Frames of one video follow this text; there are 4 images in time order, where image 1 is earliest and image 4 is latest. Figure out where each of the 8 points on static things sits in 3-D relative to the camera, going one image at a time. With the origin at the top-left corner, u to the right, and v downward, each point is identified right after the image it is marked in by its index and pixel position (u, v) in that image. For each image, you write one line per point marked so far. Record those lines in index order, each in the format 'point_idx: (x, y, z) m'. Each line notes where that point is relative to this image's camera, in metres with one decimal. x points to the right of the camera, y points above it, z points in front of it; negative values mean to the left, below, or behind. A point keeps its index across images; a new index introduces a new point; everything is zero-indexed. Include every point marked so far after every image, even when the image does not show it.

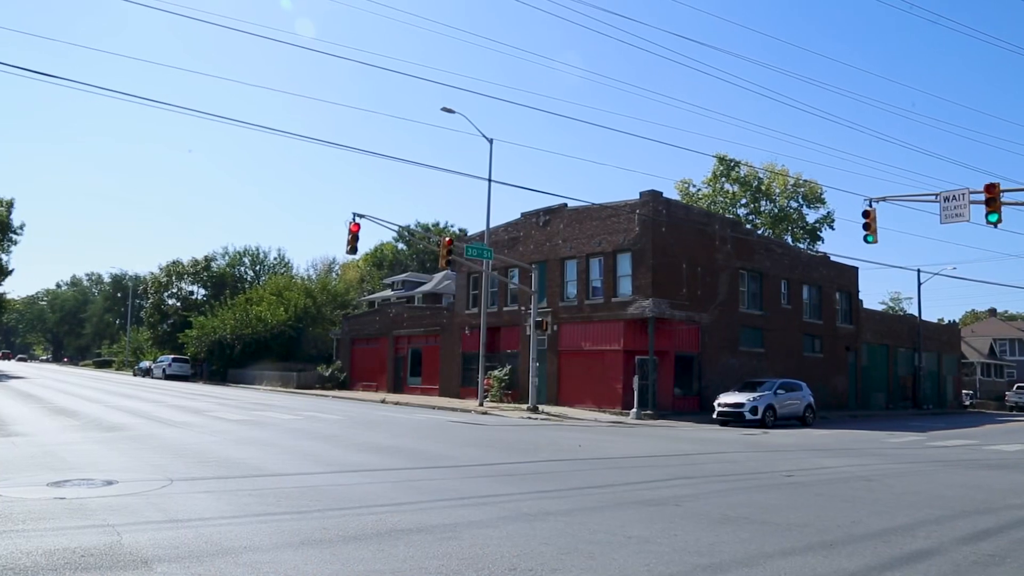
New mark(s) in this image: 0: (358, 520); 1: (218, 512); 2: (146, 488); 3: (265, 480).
0: (-2.3, -3.6, +14.3) m
1: (-4.7, -3.6, +14.7) m
2: (-6.3, -3.5, +15.9) m
3: (-4.5, -3.5, +16.8) m
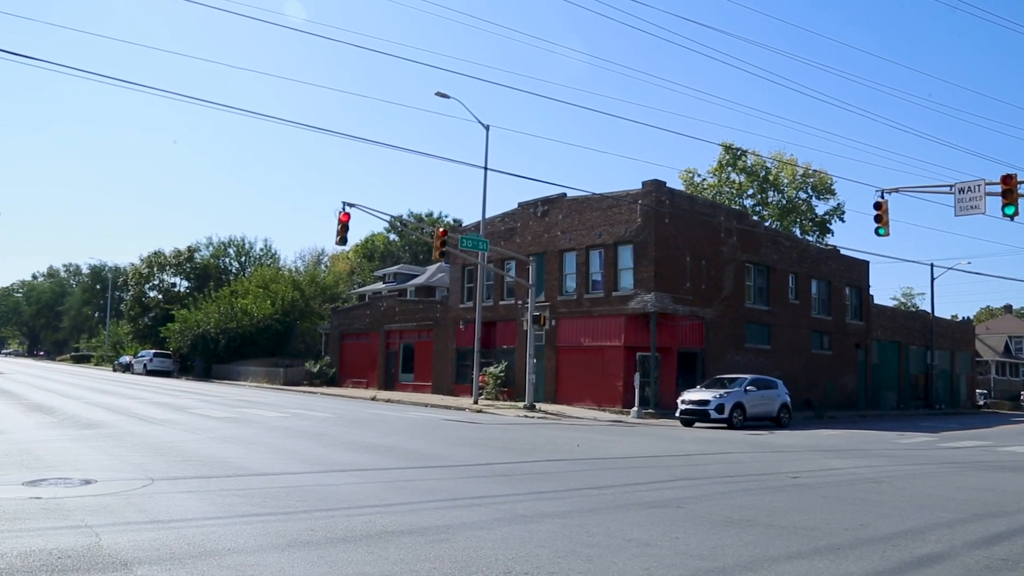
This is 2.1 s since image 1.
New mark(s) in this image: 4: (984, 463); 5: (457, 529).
0: (-2.4, -3.5, +13.7) m
1: (-4.8, -3.4, +14.0) m
2: (-6.4, -3.3, +15.2) m
3: (-4.6, -3.4, +16.1) m
4: (+10.2, -3.8, +19.6) m
5: (-0.8, -3.5, +13.3) m
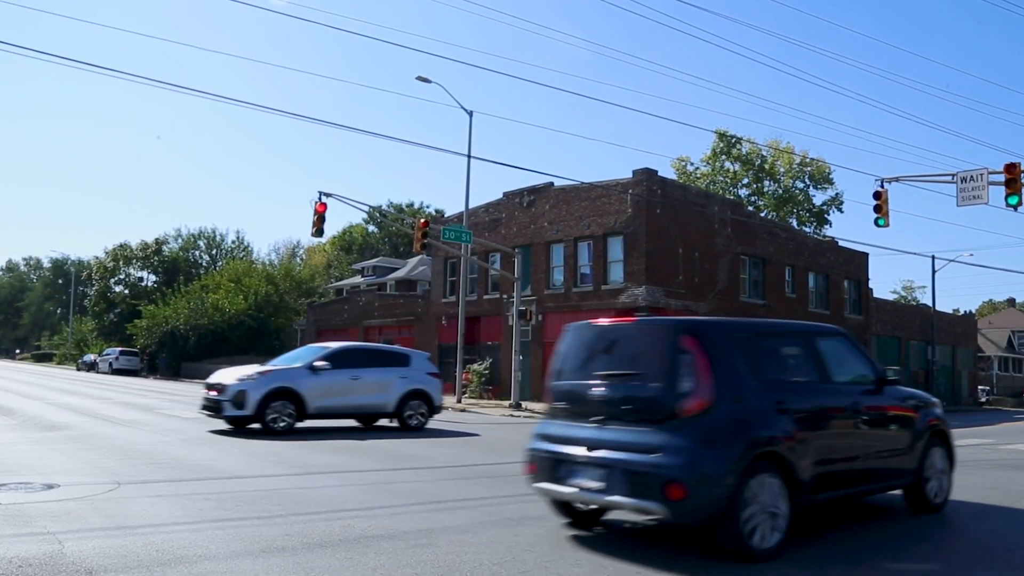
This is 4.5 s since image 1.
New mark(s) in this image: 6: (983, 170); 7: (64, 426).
0: (-2.7, -3.4, +12.9) m
1: (-5.0, -3.4, +13.2) m
2: (-6.7, -3.3, +14.4) m
3: (-4.9, -3.3, +15.3) m
4: (+9.9, -3.6, +19.0) m
5: (-1.0, -3.4, +12.5) m
6: (+10.0, +2.5, +19.3) m
7: (-9.1, -2.8, +18.6) m
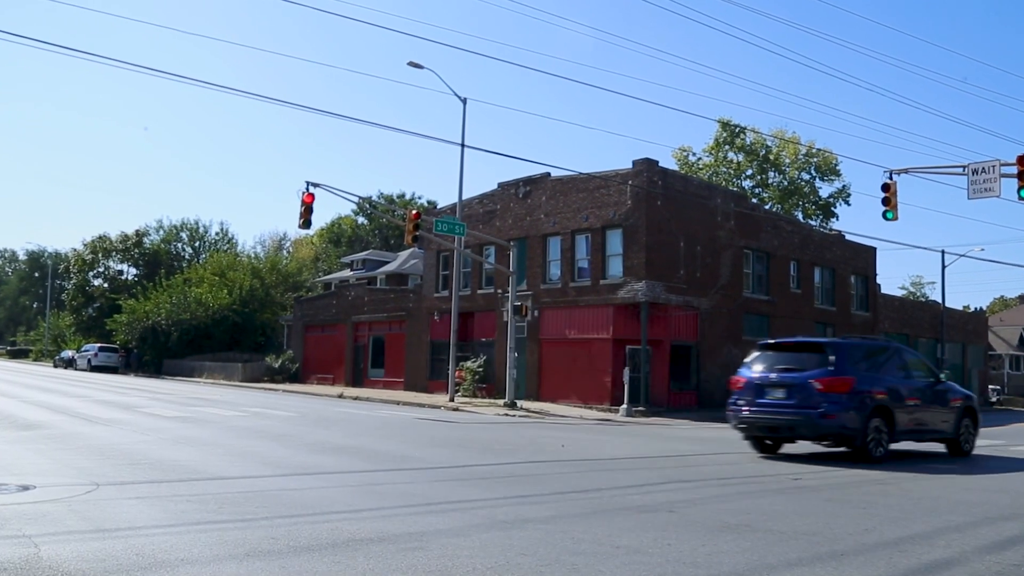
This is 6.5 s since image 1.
0: (-2.8, -3.3, +12.3) m
1: (-5.1, -3.3, +12.6) m
2: (-6.8, -3.2, +13.8) m
3: (-5.0, -3.2, +14.7) m
4: (+9.8, -3.6, +18.4) m
5: (-1.1, -3.3, +11.9) m
6: (+9.9, +2.6, +18.7) m
7: (-9.2, -2.7, +18.0) m
